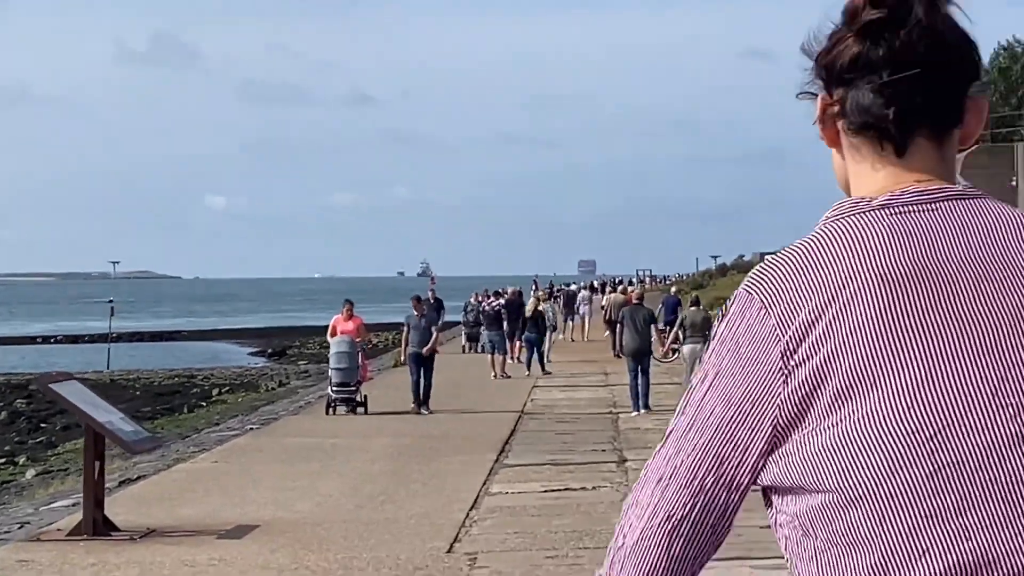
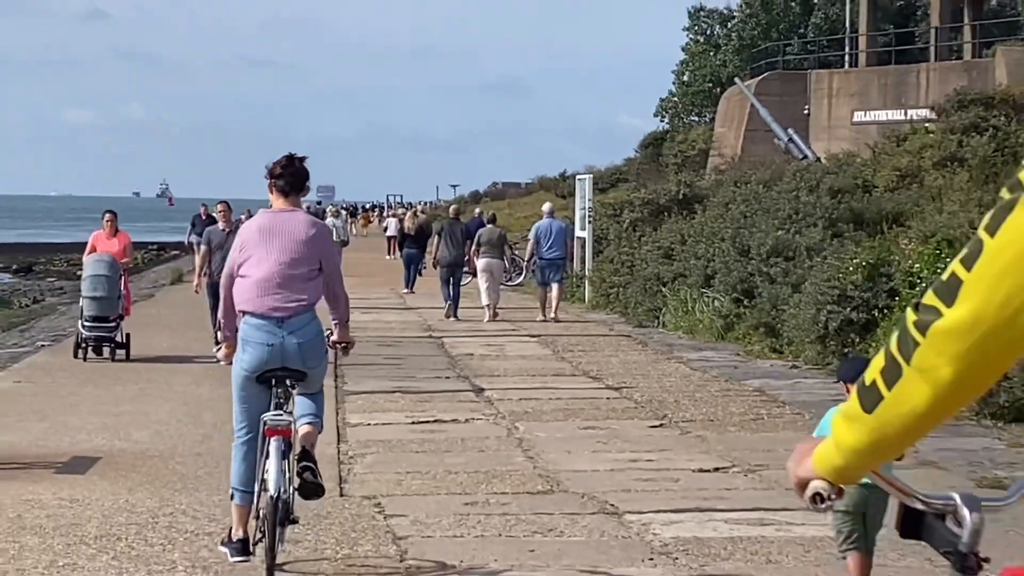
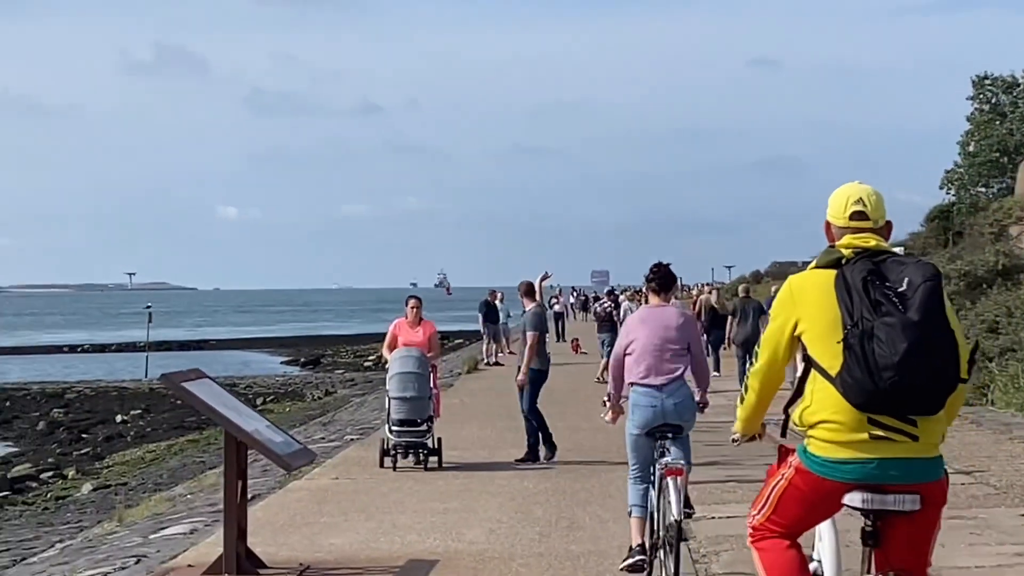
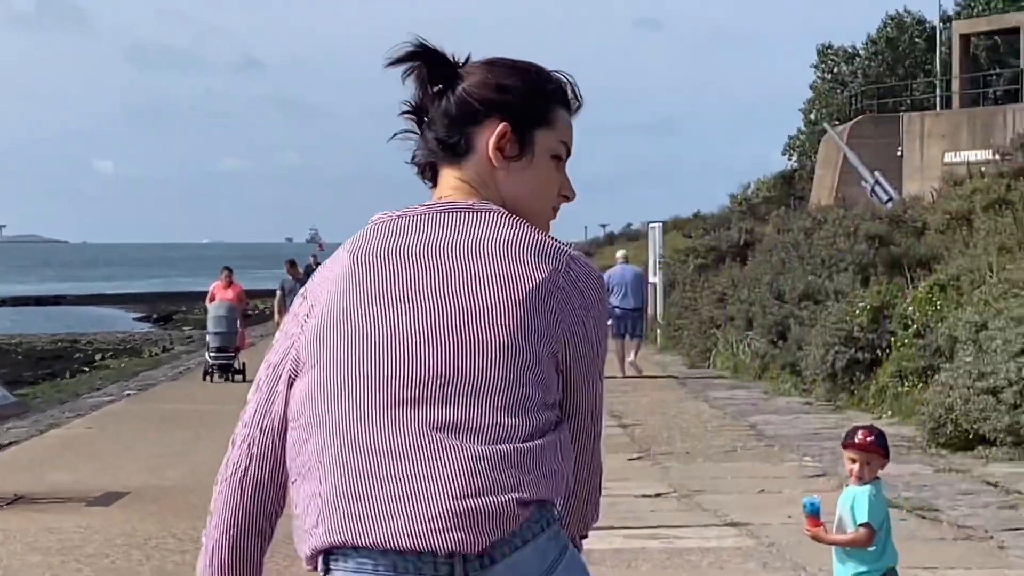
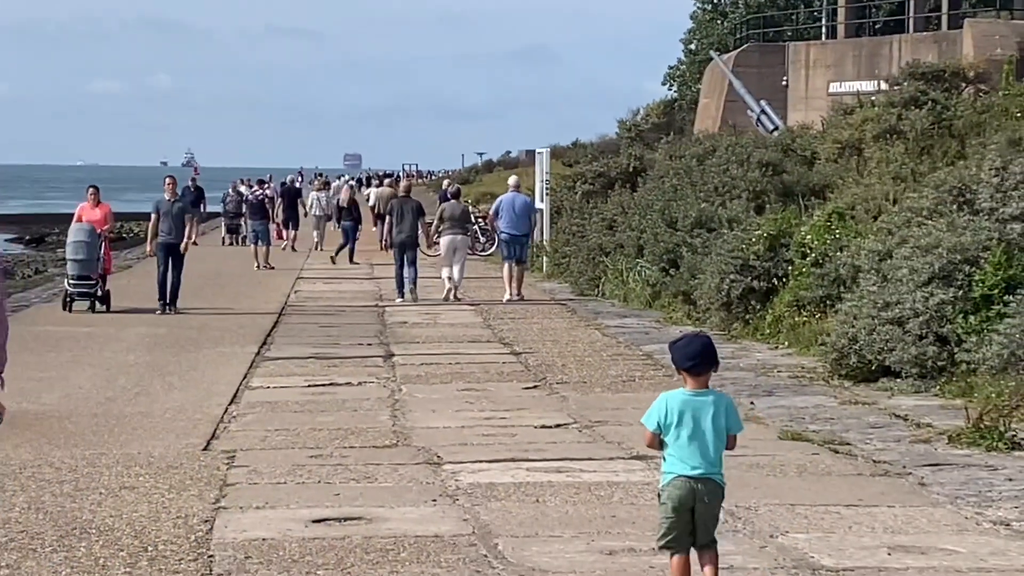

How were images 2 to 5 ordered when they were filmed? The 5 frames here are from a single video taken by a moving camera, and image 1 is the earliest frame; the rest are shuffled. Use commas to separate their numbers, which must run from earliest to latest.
4, 5, 2, 3
